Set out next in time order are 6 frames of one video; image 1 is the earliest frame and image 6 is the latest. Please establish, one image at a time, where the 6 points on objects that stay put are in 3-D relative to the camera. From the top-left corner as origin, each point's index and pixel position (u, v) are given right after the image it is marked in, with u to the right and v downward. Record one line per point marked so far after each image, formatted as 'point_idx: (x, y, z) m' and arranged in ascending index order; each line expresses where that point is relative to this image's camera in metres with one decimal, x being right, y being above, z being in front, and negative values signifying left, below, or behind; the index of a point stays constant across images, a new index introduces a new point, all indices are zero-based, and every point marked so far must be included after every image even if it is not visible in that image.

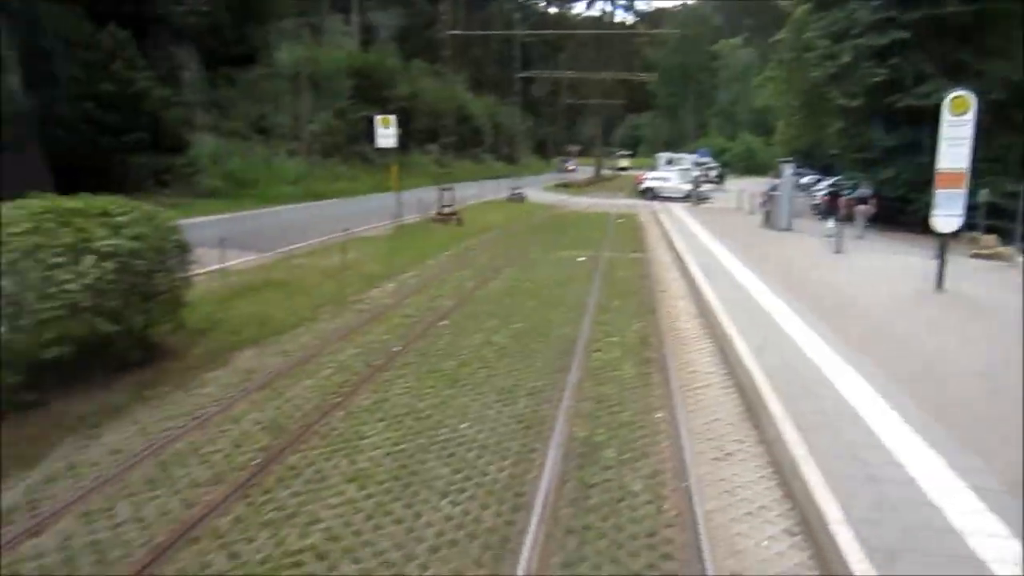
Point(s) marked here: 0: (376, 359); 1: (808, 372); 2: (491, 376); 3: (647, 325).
0: (-1.4, -0.7, +8.3) m
1: (+2.8, -0.8, +7.6) m
2: (-0.2, -0.9, +7.6) m
3: (+1.7, -0.5, +10.2) m
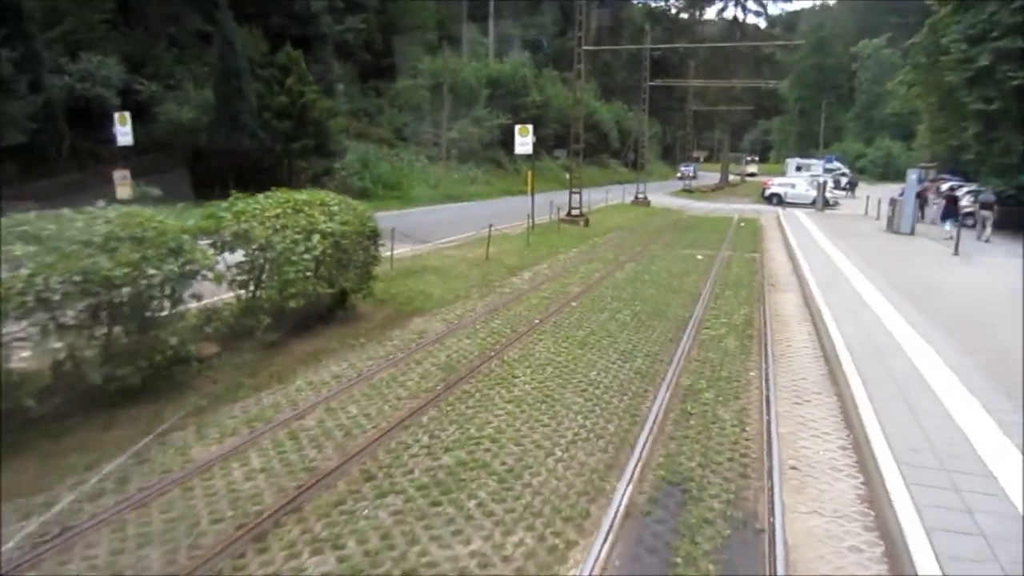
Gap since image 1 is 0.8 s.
0: (+0.1, -0.5, +10.1) m
1: (+4.2, -0.7, +8.8) m
2: (+1.2, -0.6, +9.2) m
3: (+3.5, -0.3, +11.5) m
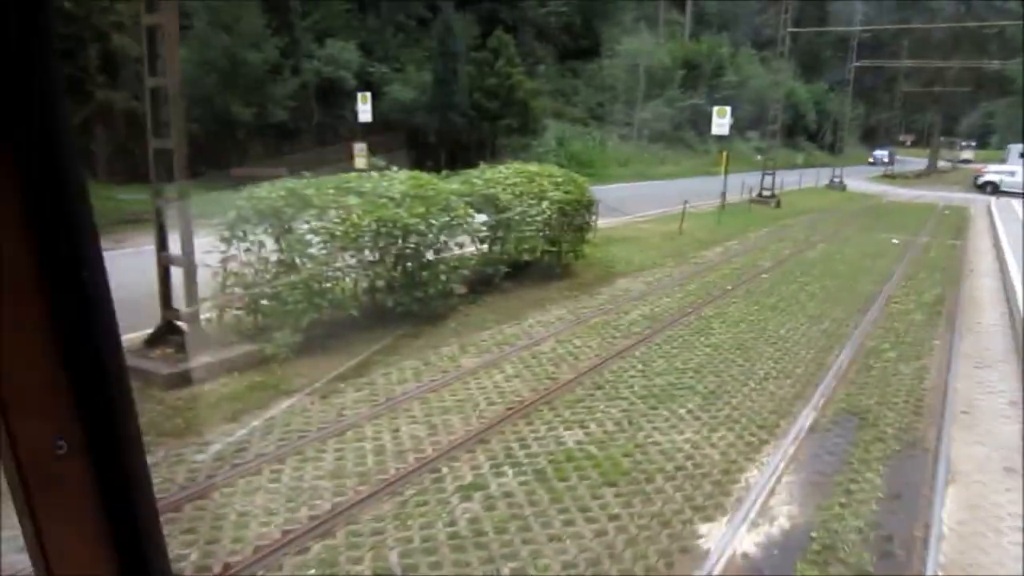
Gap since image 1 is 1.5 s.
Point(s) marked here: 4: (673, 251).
0: (+2.9, 0.0, +11.2) m
1: (+6.6, -0.4, +9.0) m
2: (+3.8, -0.3, +10.1) m
3: (+6.5, 0.0, +11.8) m
4: (+3.0, +0.7, +14.5) m
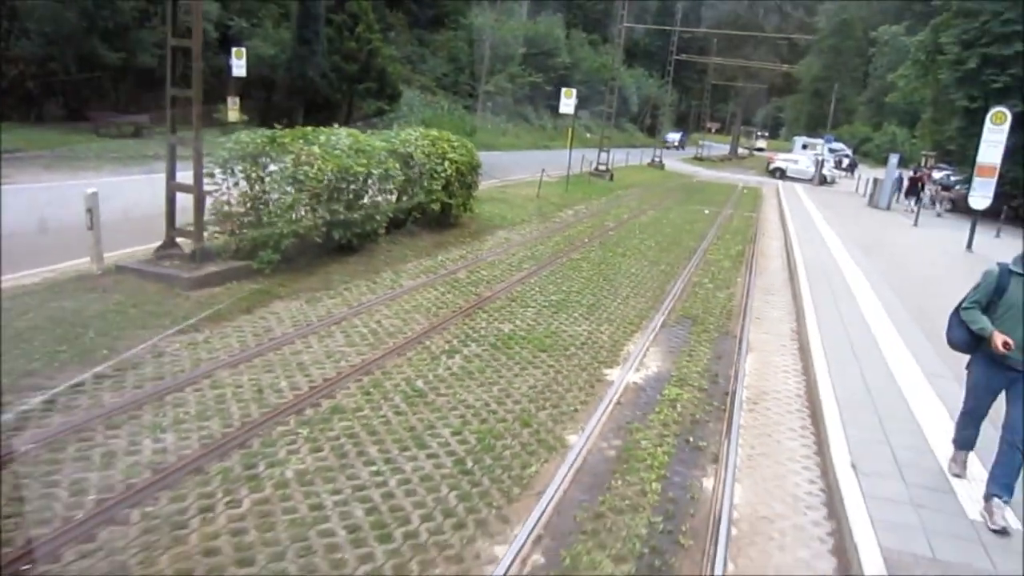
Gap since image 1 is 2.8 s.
0: (+1.1, +0.8, +13.8) m
1: (+5.2, +0.2, +12.6) m
2: (+2.2, +0.5, +13.0) m
3: (+4.5, +0.8, +15.3) m
4: (+0.5, +1.7, +17.0) m
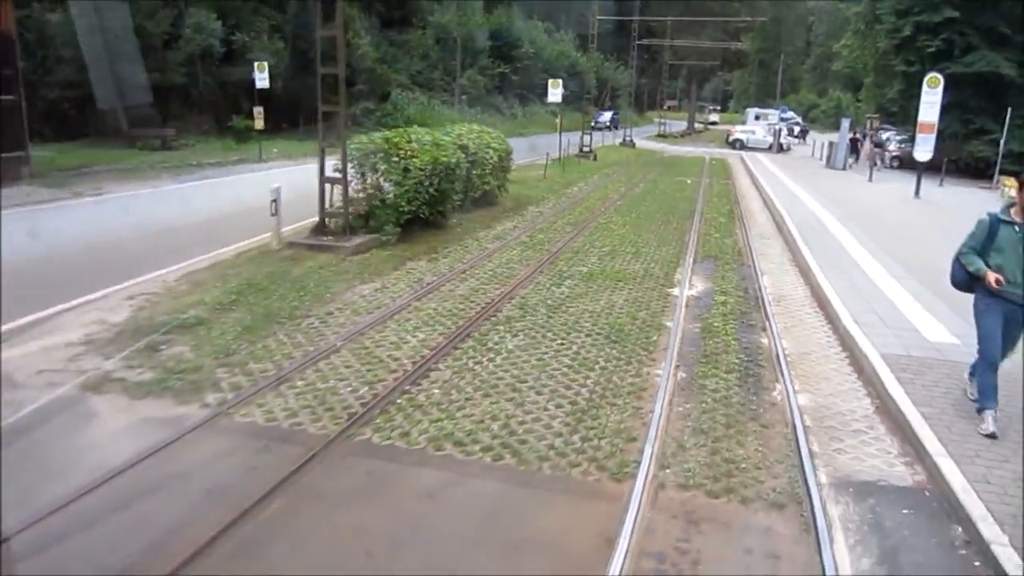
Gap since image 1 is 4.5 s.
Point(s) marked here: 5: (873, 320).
0: (+1.8, +1.6, +16.5) m
1: (+5.9, +1.3, +15.4) m
2: (+2.9, +1.4, +15.7) m
3: (+5.1, +1.8, +18.1) m
4: (+1.0, +2.5, +19.7) m
5: (+3.6, -0.3, +7.9) m
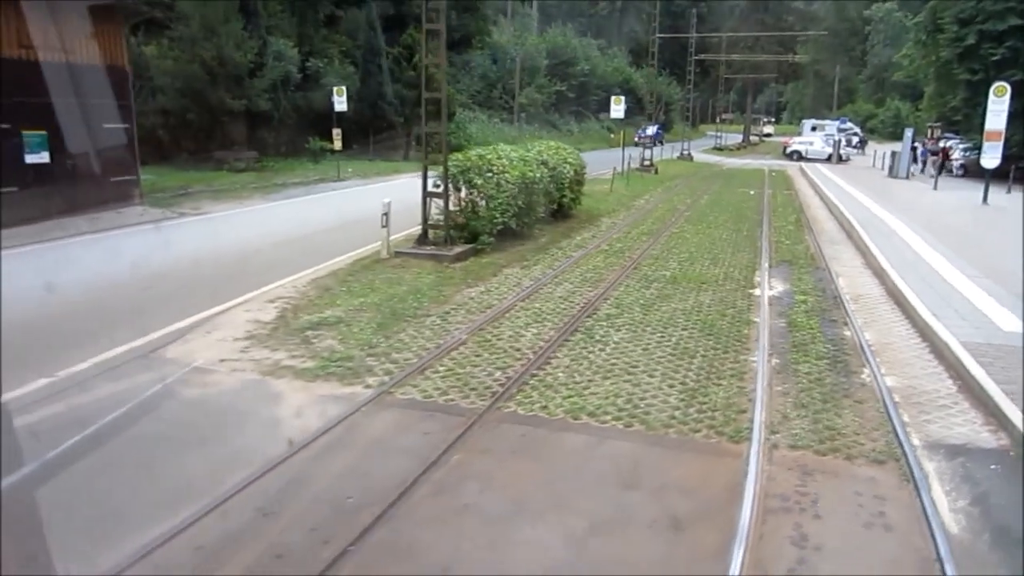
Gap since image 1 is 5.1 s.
0: (+3.4, +1.5, +17.2) m
1: (+7.5, +1.2, +15.9) m
2: (+4.5, +1.3, +16.4) m
3: (+6.8, +1.7, +18.6) m
4: (+2.8, +2.2, +20.4) m
5: (+4.8, -0.3, +8.5) m
